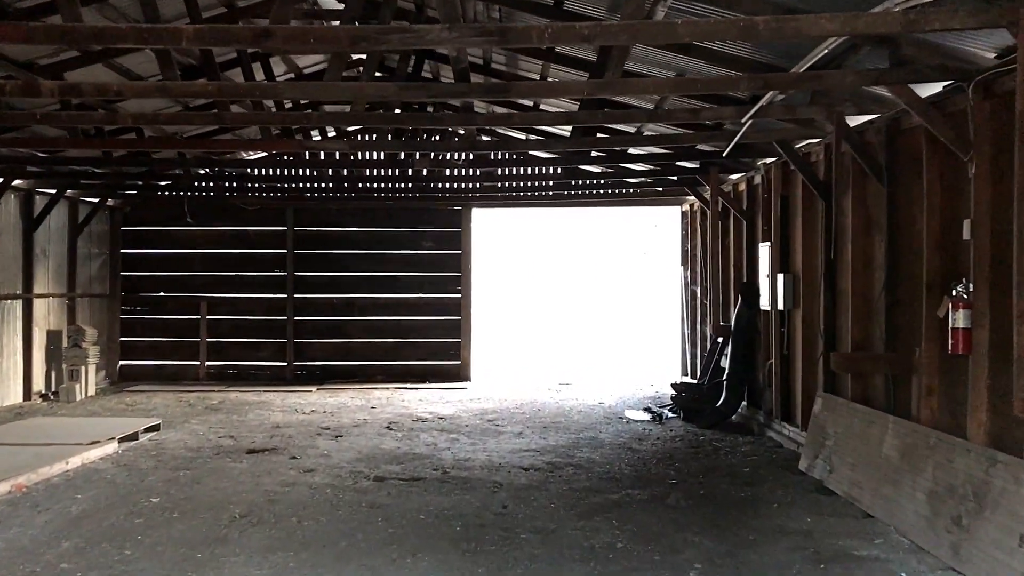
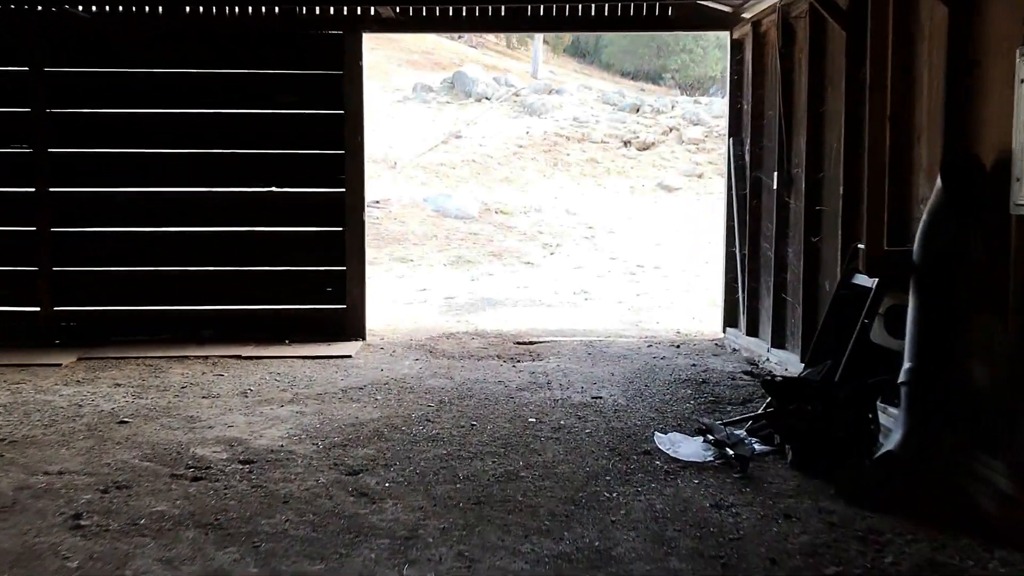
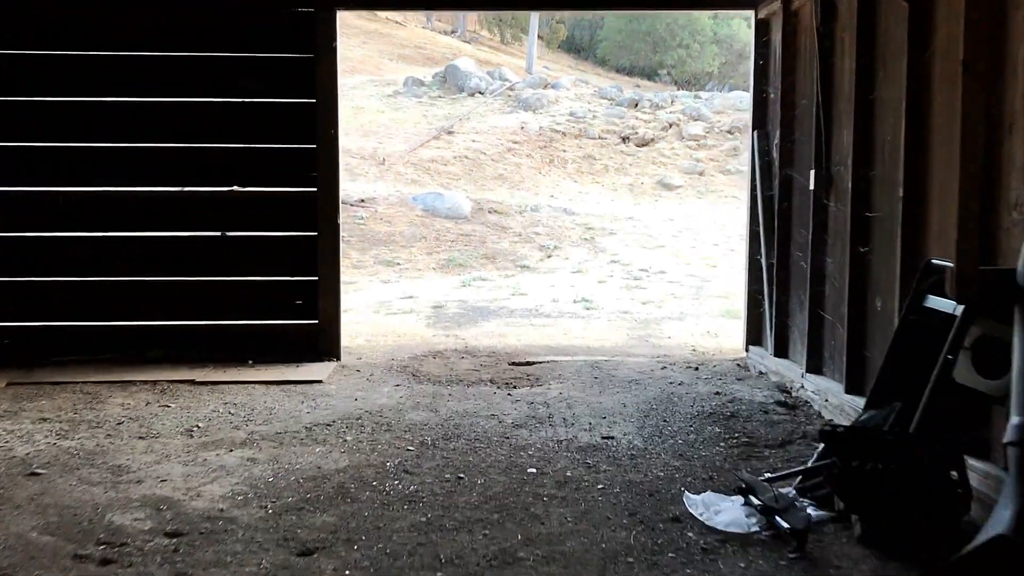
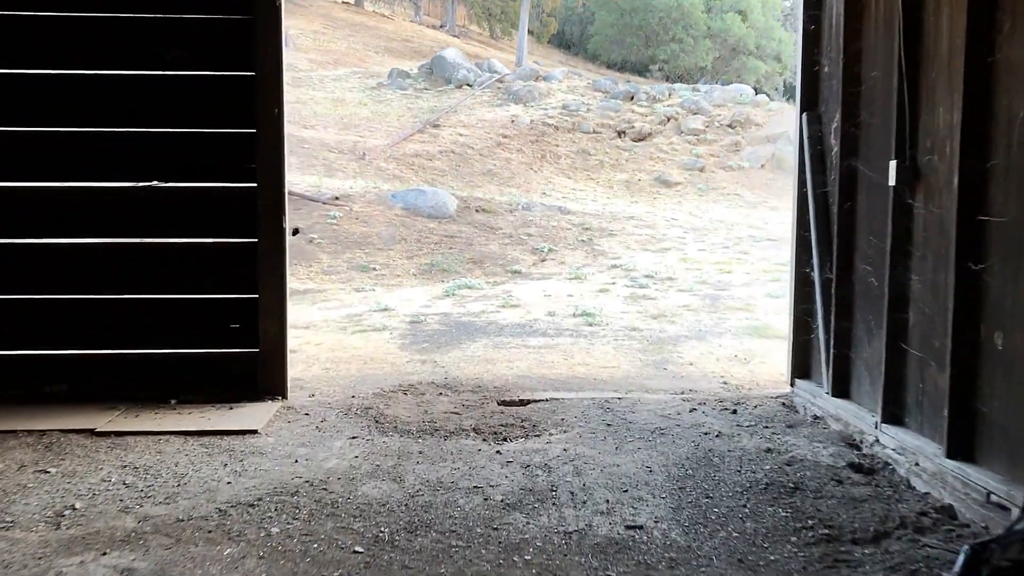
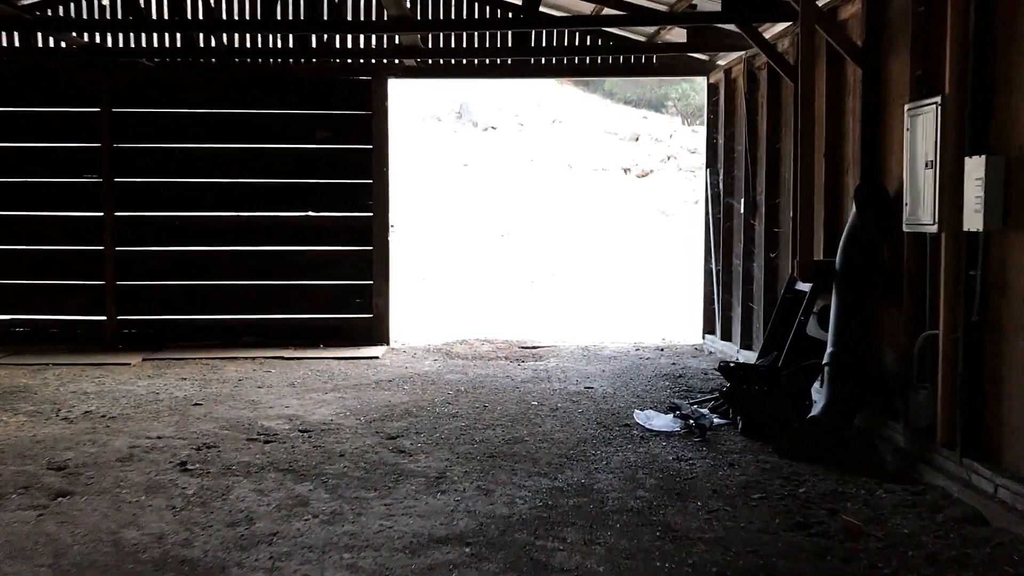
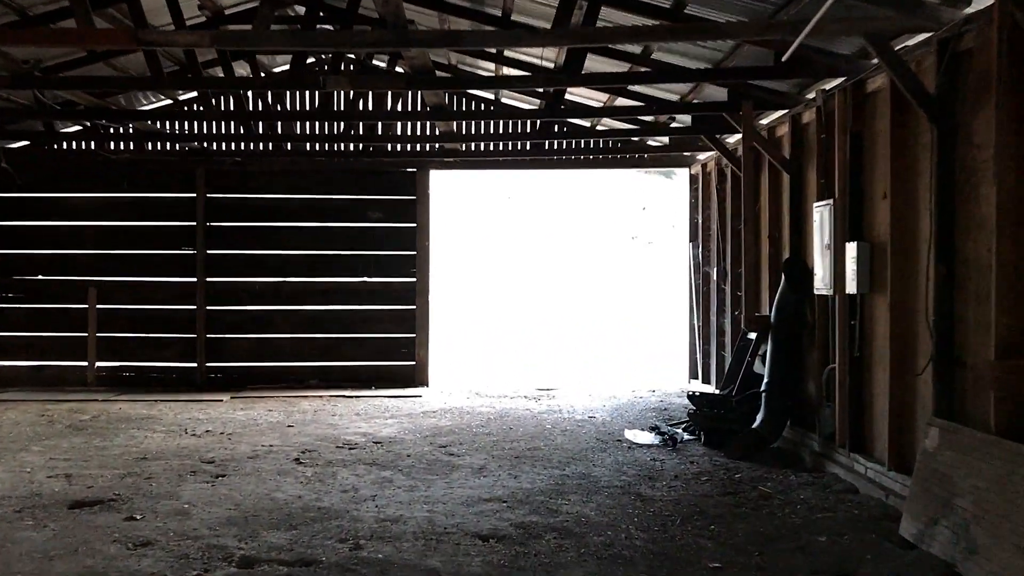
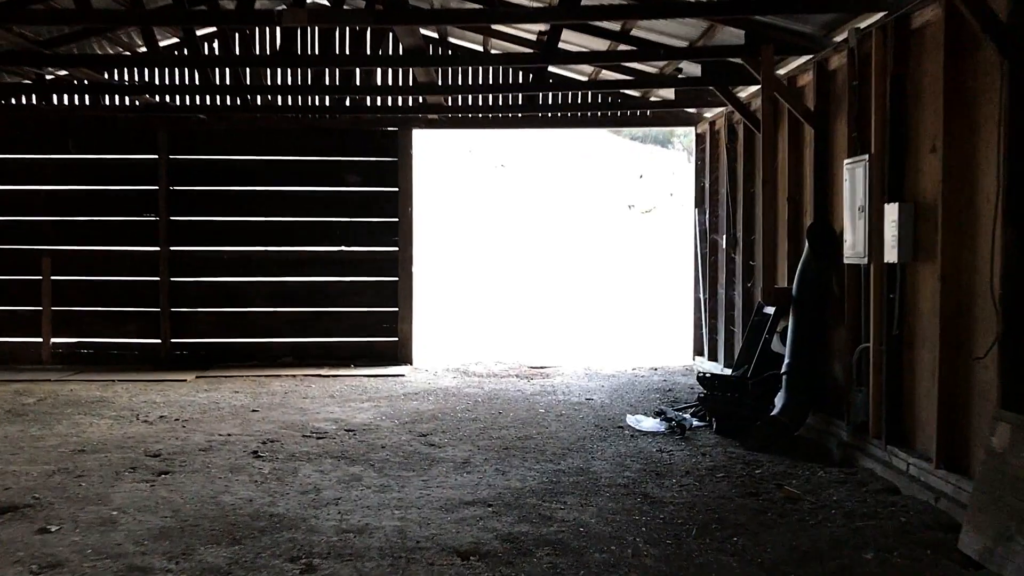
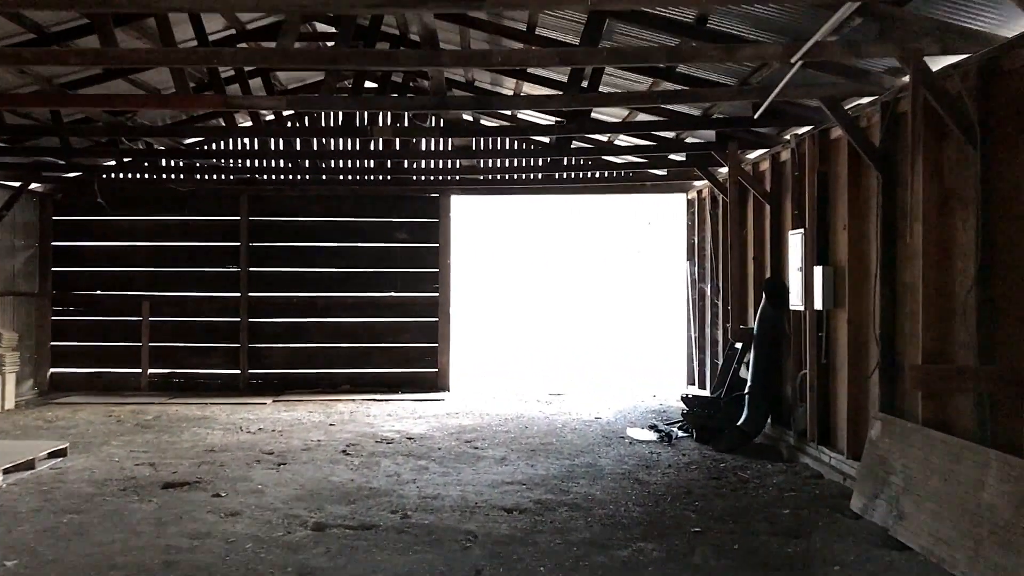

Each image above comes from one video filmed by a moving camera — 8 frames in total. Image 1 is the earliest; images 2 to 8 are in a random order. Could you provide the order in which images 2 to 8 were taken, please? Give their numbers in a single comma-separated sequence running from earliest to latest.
8, 6, 7, 5, 2, 3, 4
